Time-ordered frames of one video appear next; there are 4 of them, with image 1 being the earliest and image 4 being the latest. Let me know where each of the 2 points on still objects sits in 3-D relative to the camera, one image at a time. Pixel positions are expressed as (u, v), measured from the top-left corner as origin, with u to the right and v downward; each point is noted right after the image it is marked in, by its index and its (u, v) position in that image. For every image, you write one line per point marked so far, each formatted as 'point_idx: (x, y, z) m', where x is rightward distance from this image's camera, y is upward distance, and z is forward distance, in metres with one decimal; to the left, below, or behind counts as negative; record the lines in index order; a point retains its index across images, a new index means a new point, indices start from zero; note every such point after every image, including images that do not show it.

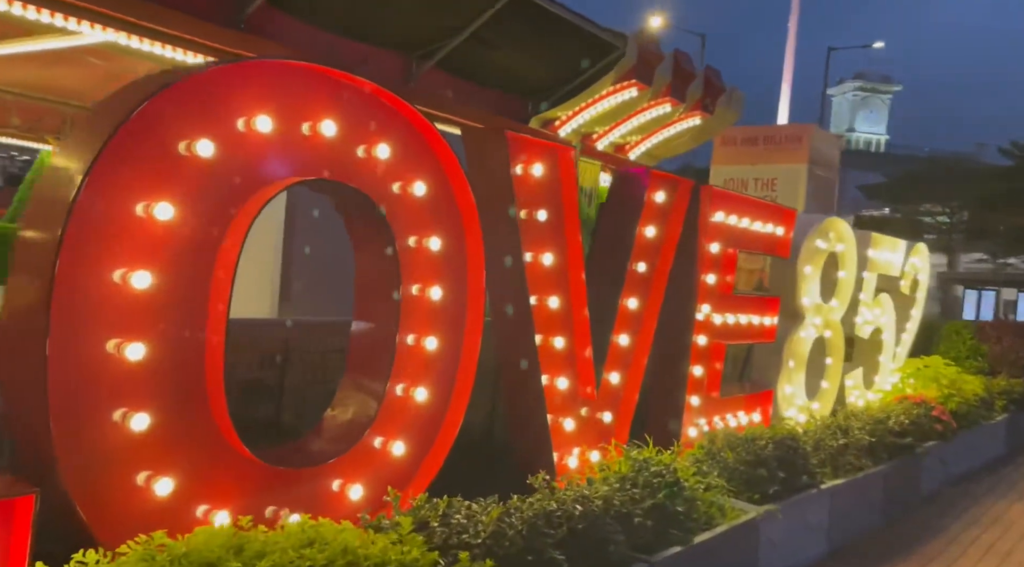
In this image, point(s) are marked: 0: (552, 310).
0: (+0.2, -0.2, +5.0) m
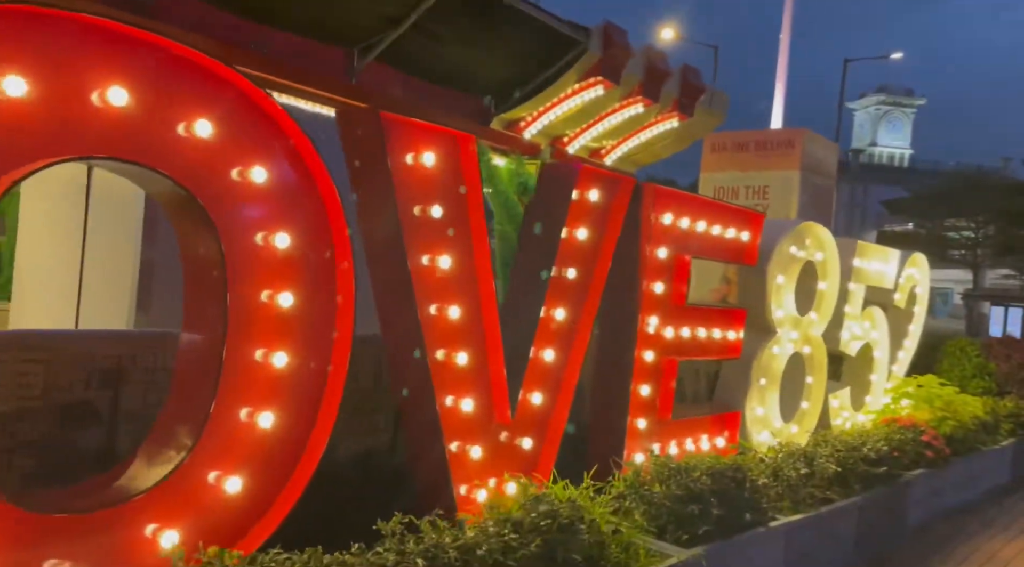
0: (-0.3, -0.2, +4.4) m
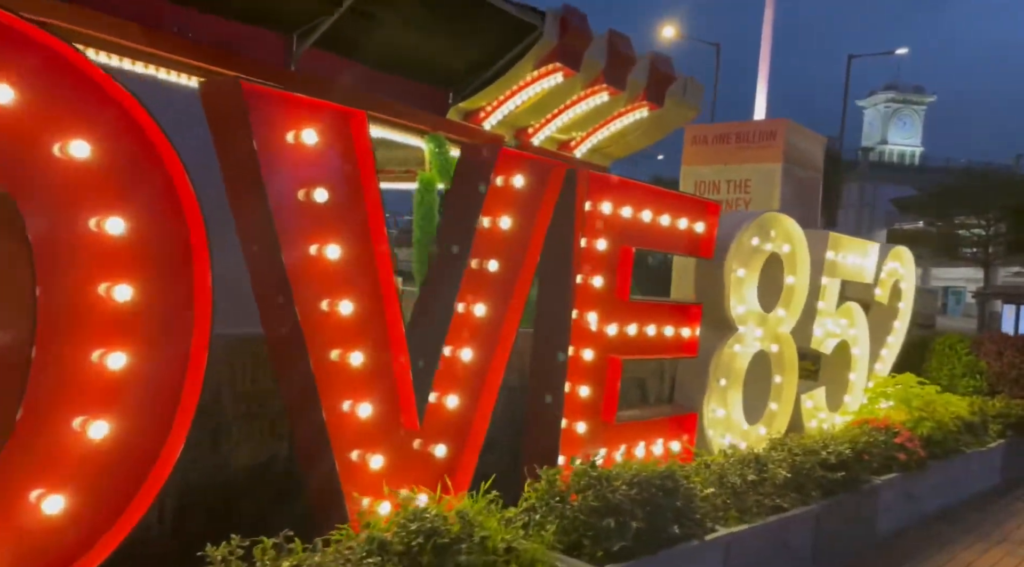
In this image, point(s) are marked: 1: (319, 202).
0: (-0.8, -0.2, +4.0) m
1: (-0.9, +0.4, +3.8) m
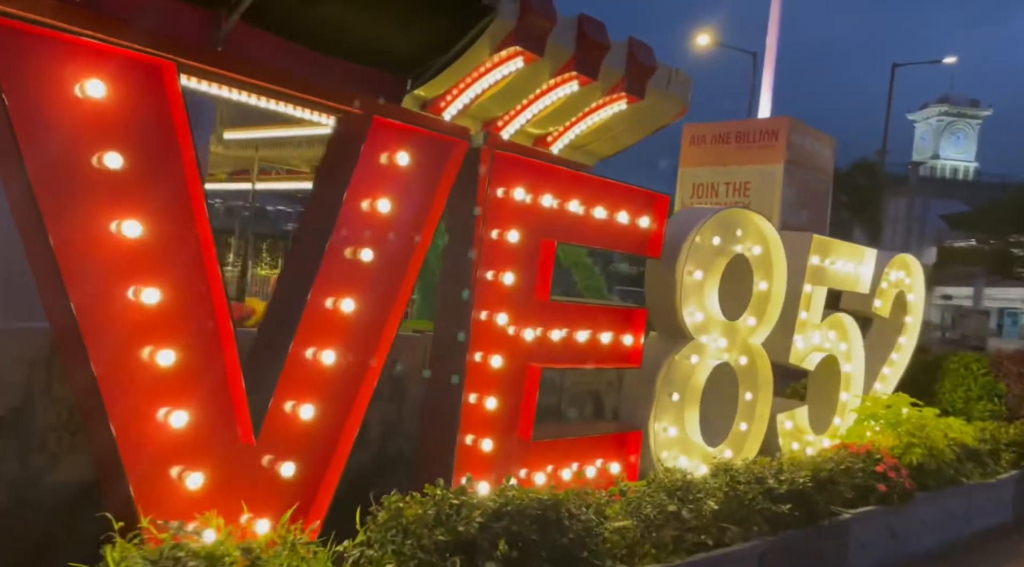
0: (-1.4, -0.1, +3.4) m
1: (-1.5, +0.4, +3.3) m
